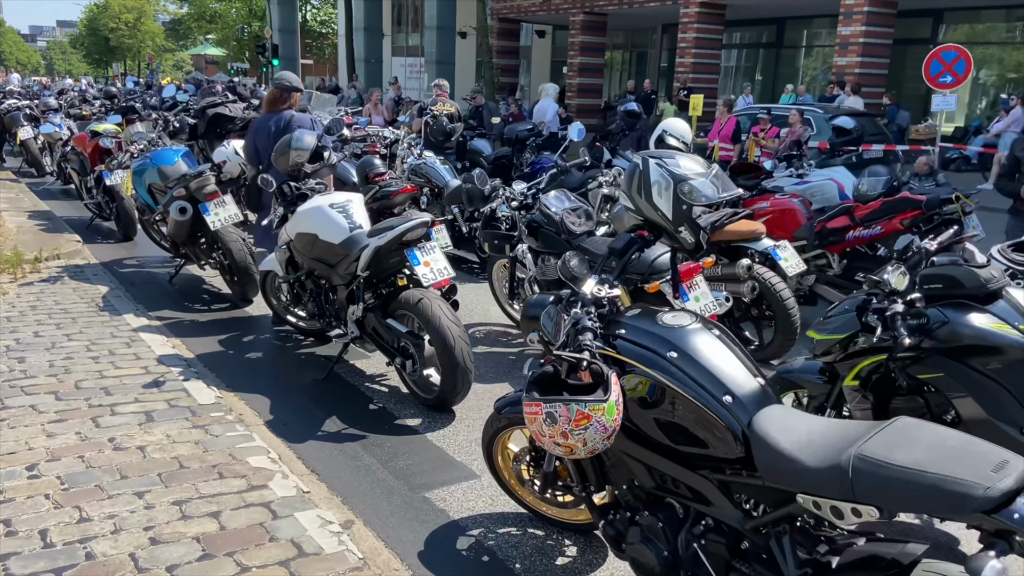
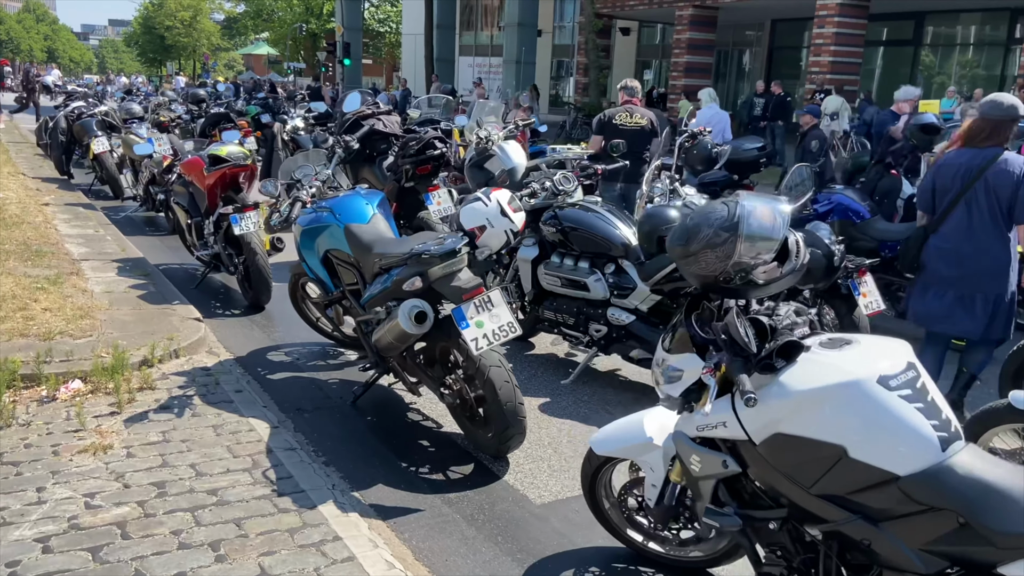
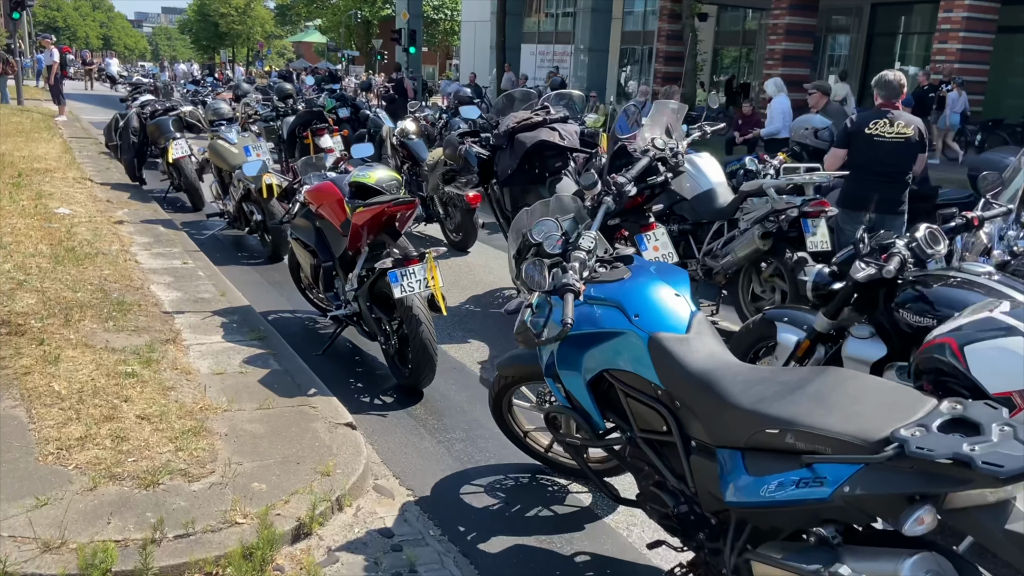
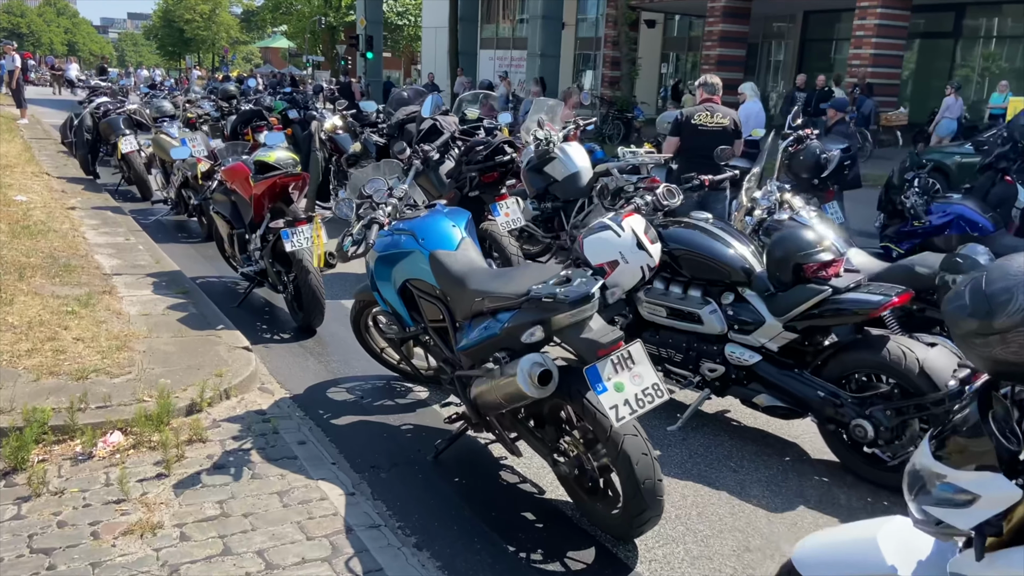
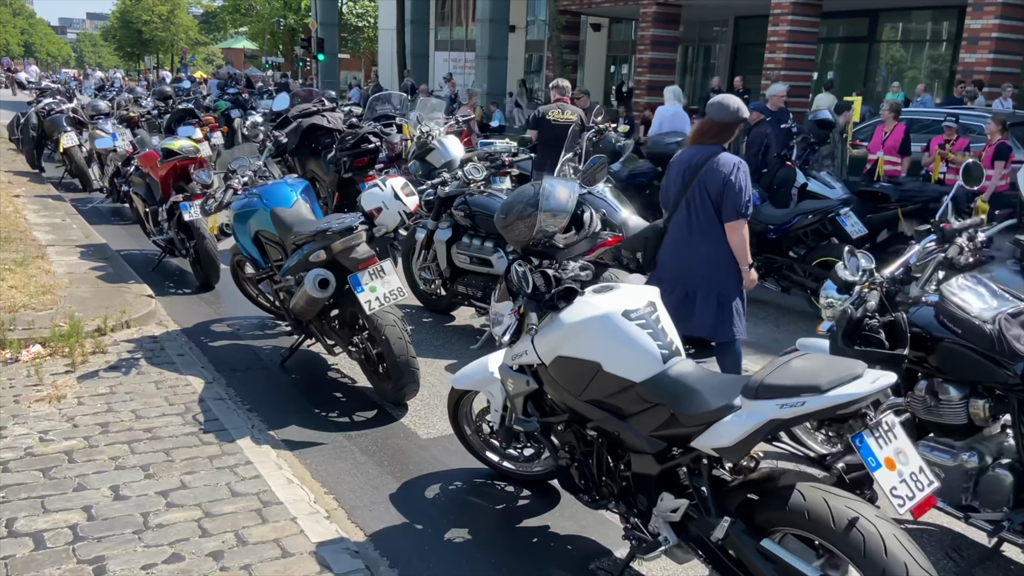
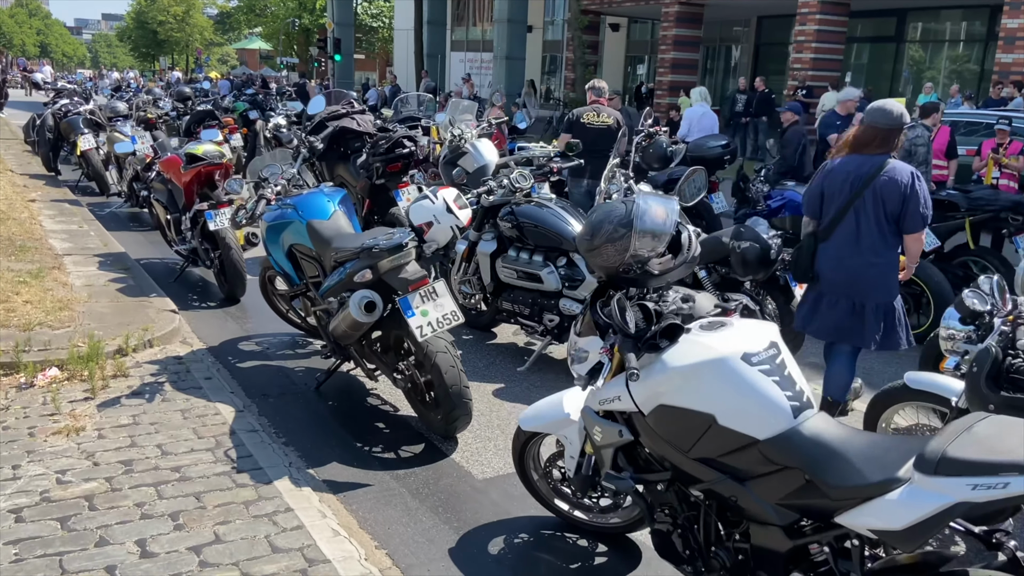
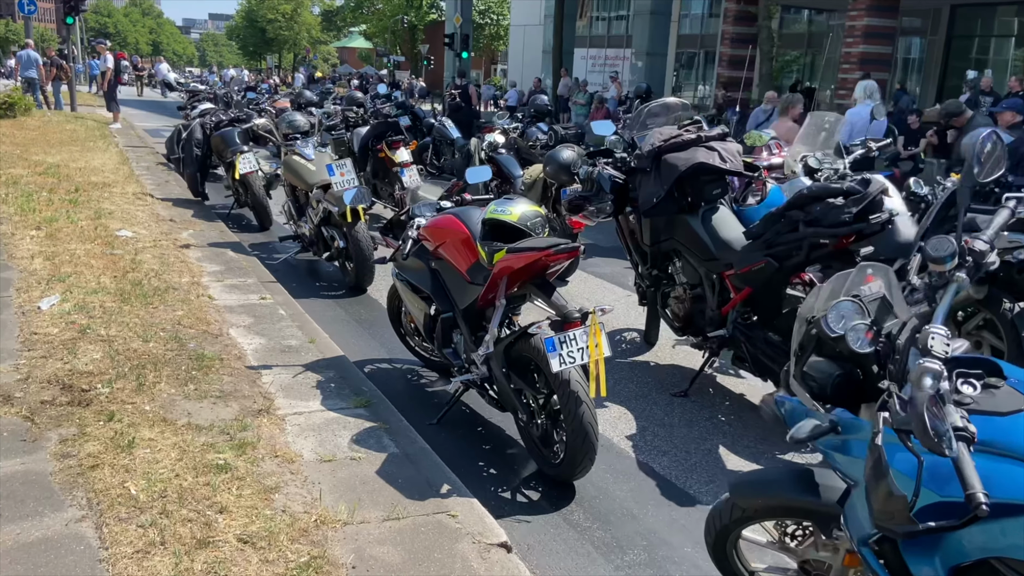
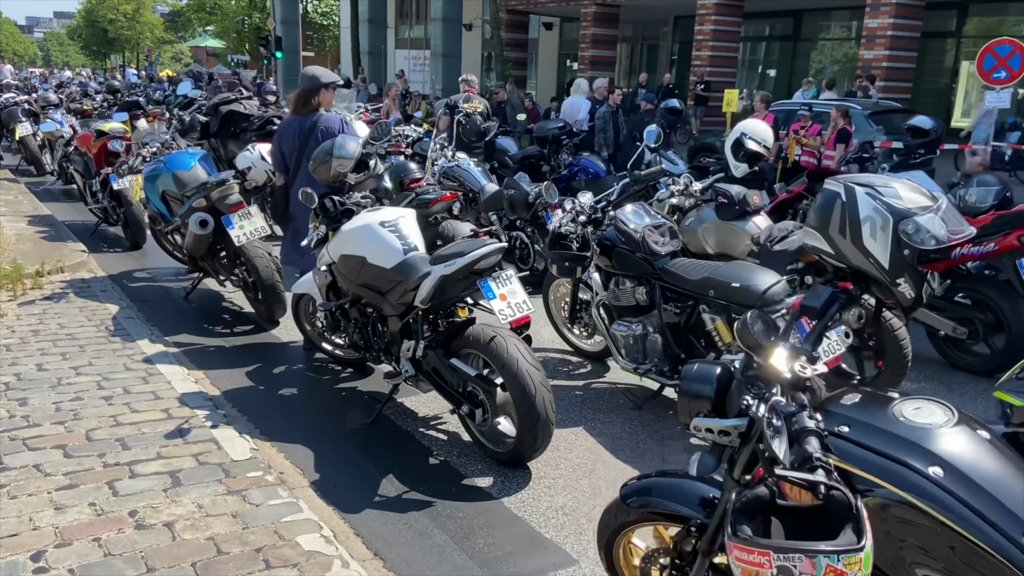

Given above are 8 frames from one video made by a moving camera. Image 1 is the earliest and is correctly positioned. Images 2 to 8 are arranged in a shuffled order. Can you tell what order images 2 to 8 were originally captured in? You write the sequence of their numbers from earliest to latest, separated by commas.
8, 5, 6, 2, 4, 3, 7
